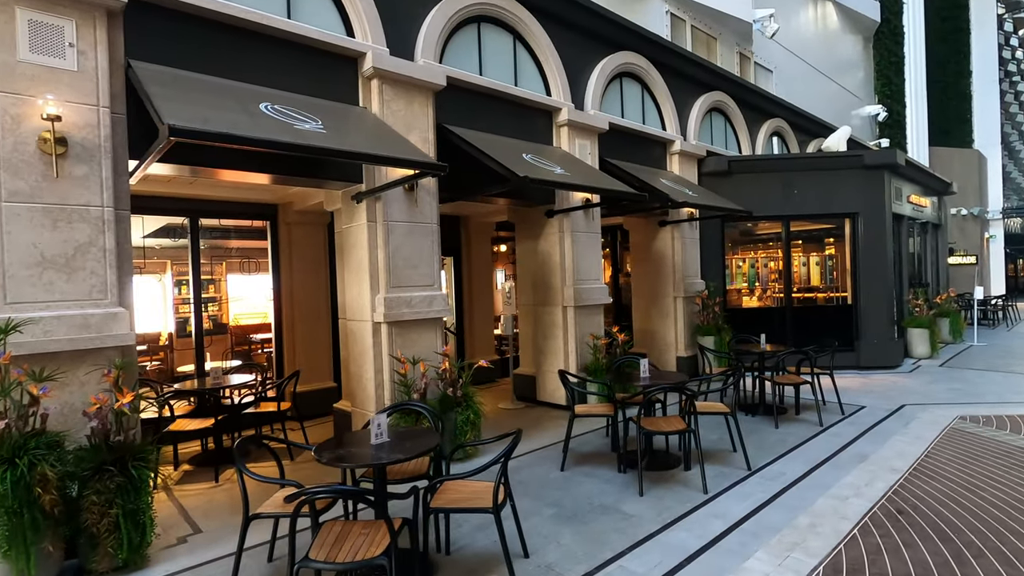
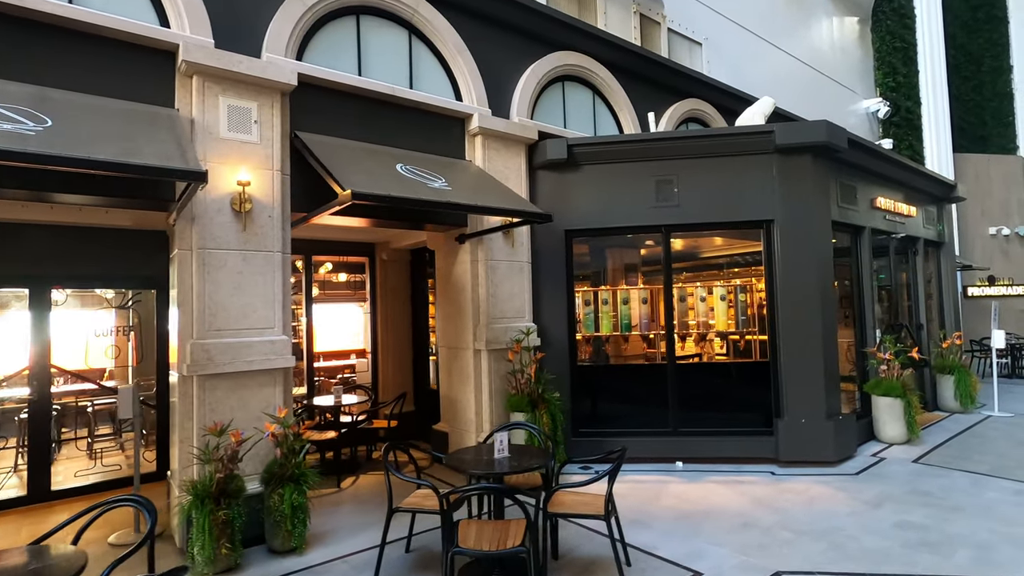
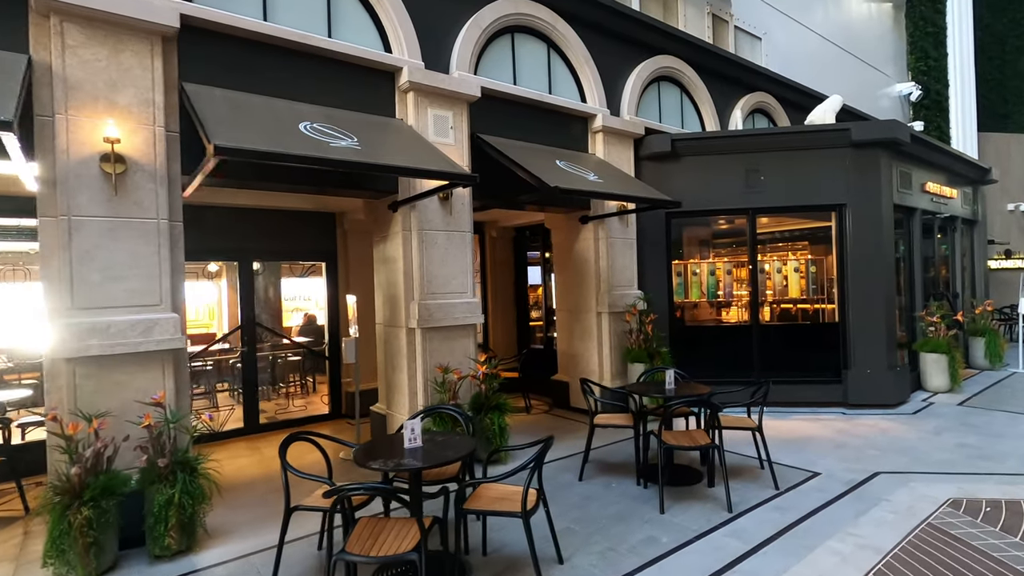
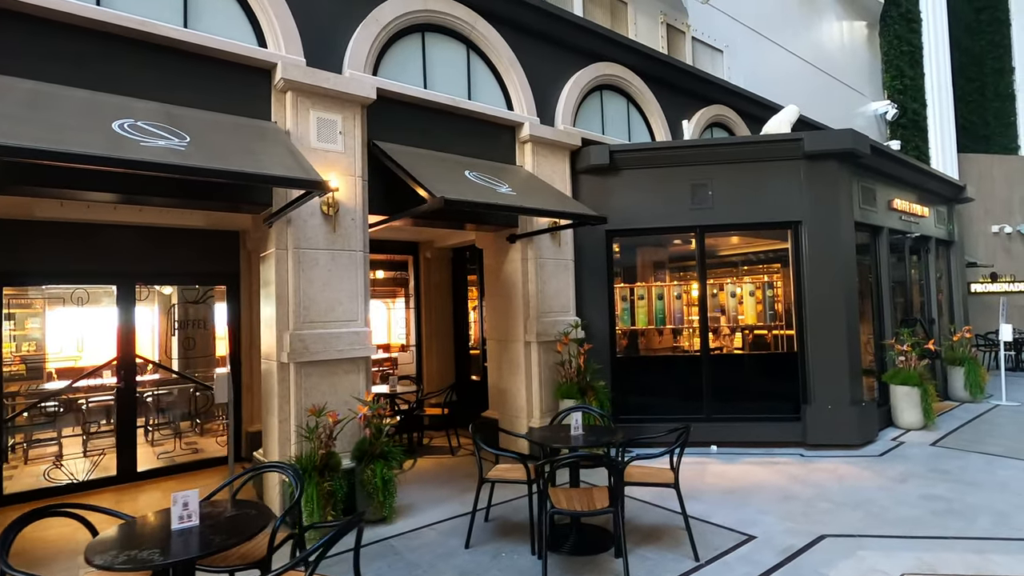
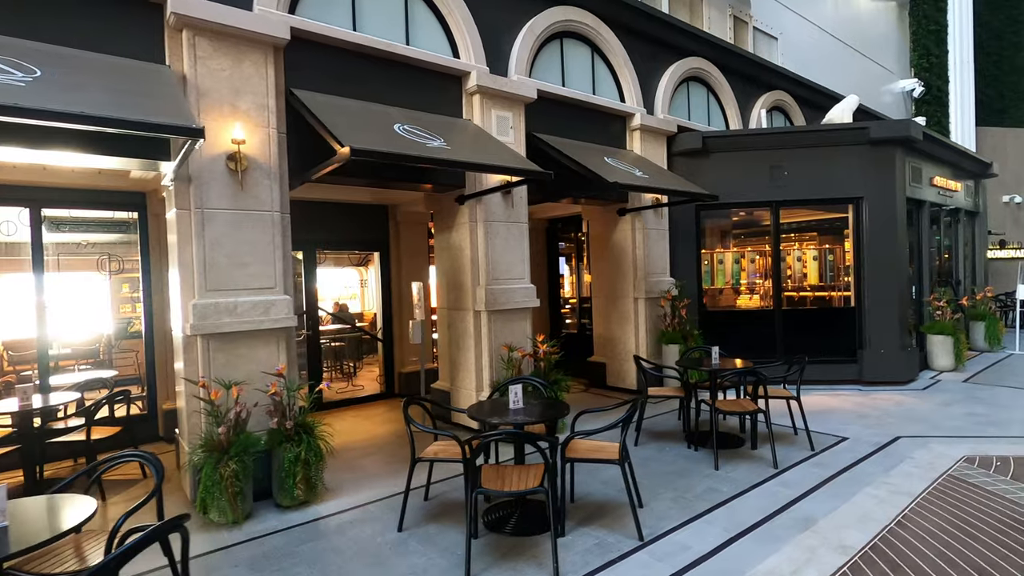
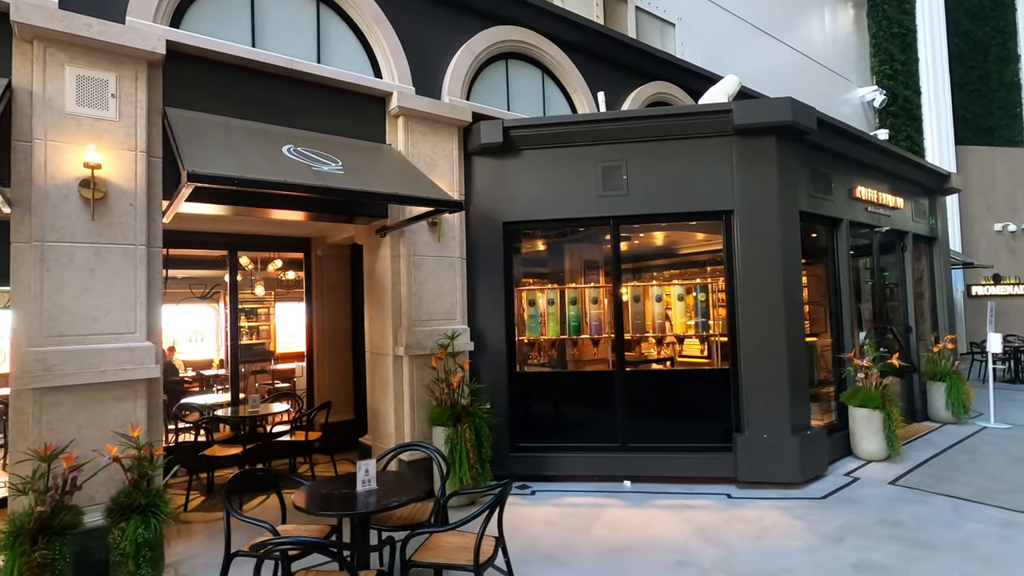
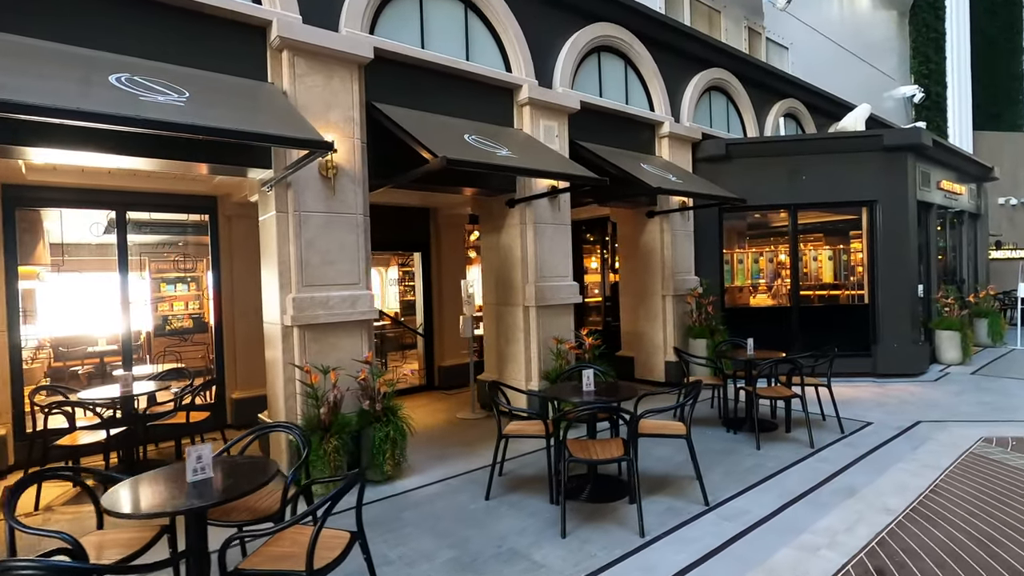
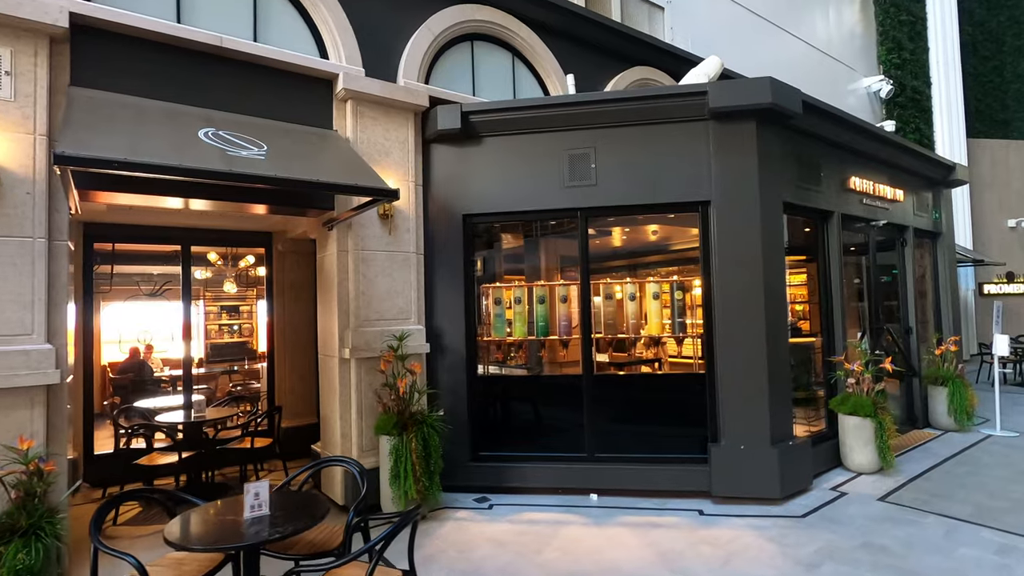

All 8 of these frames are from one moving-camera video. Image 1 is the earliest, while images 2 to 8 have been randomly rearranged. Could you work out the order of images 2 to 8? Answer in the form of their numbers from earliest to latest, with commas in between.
7, 5, 3, 4, 2, 6, 8
